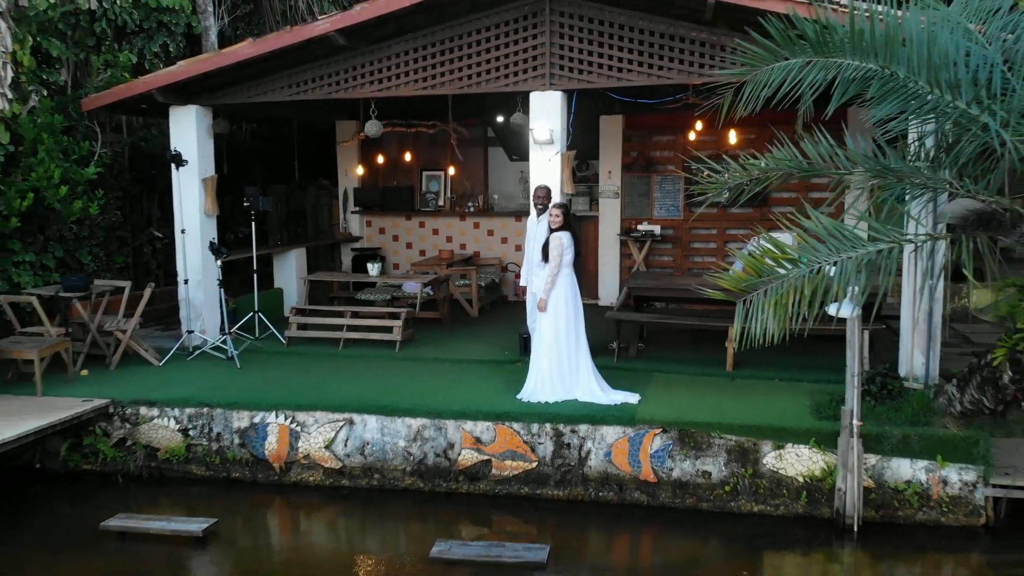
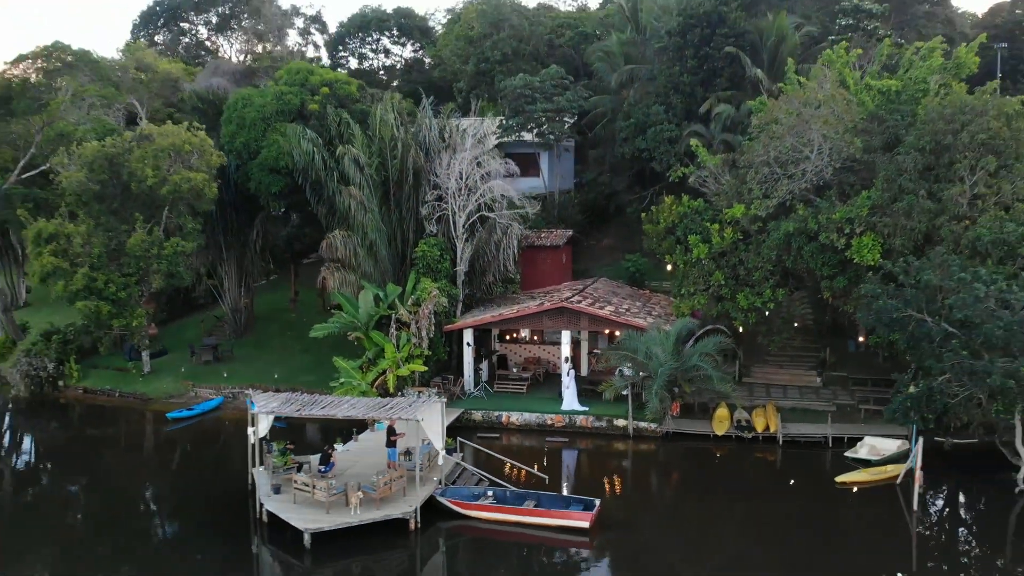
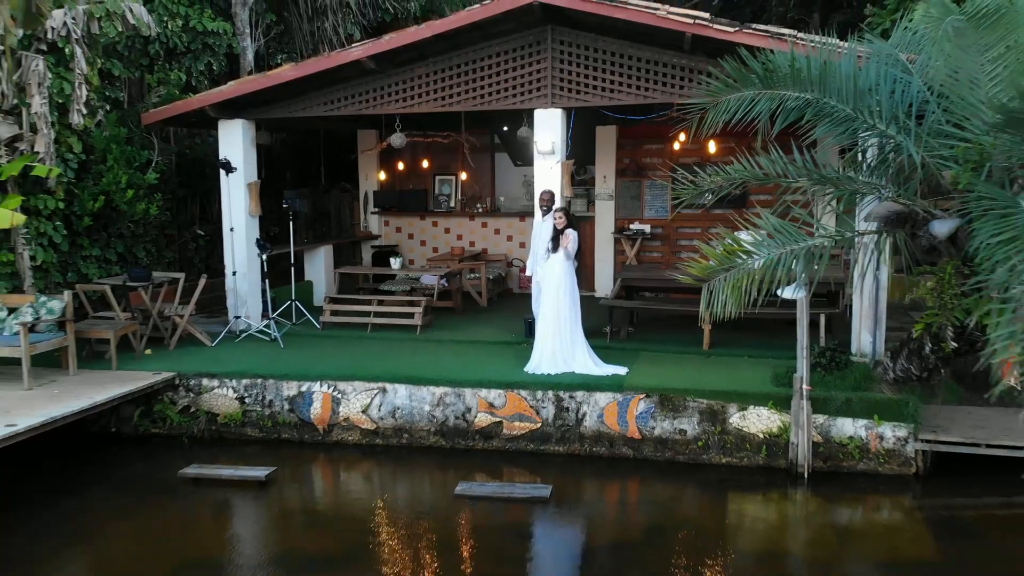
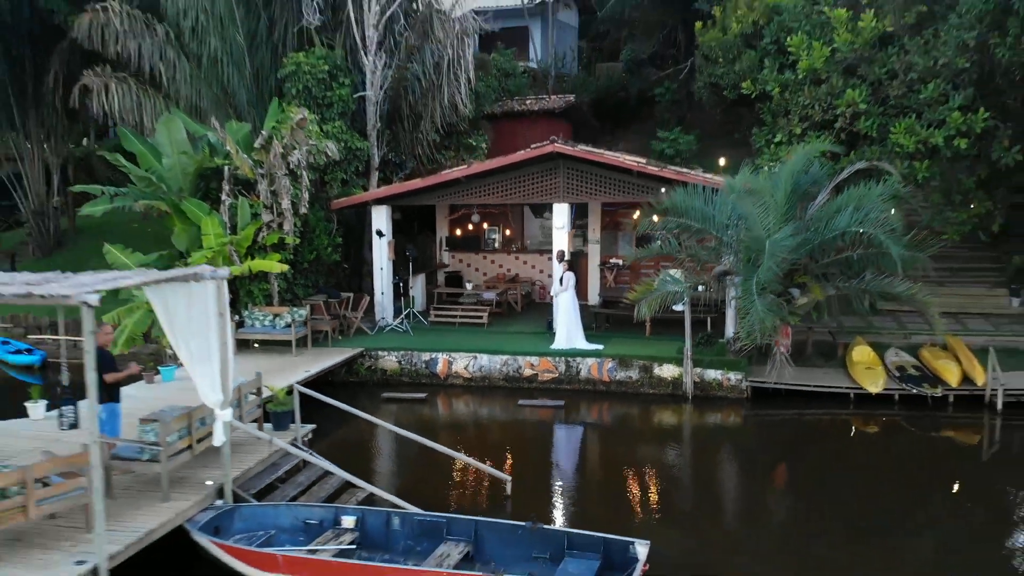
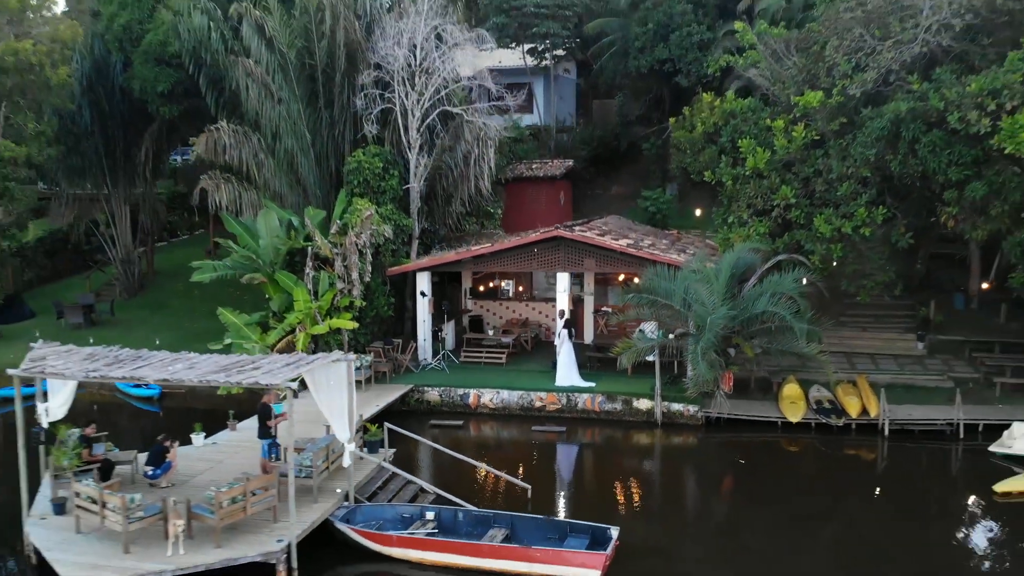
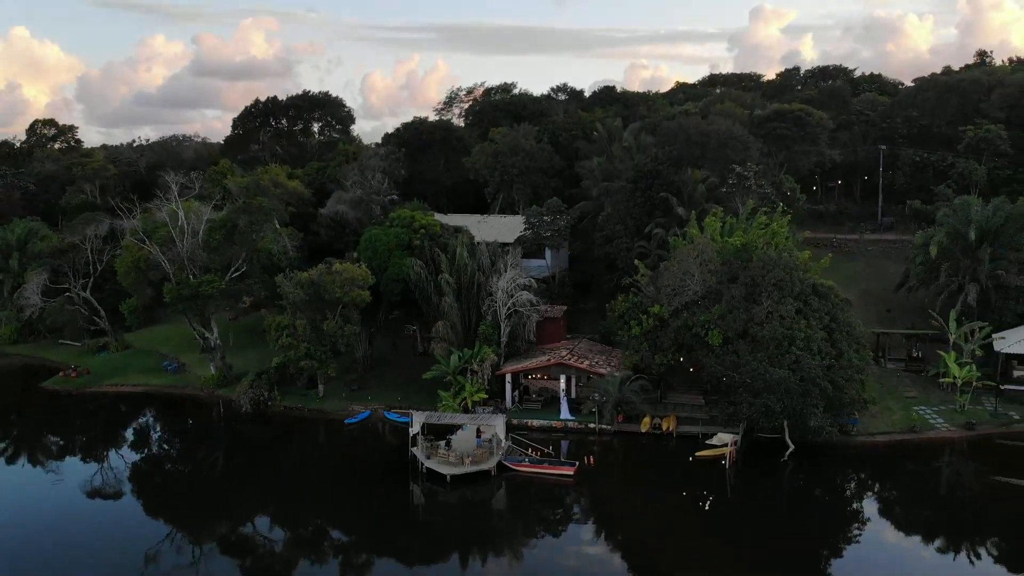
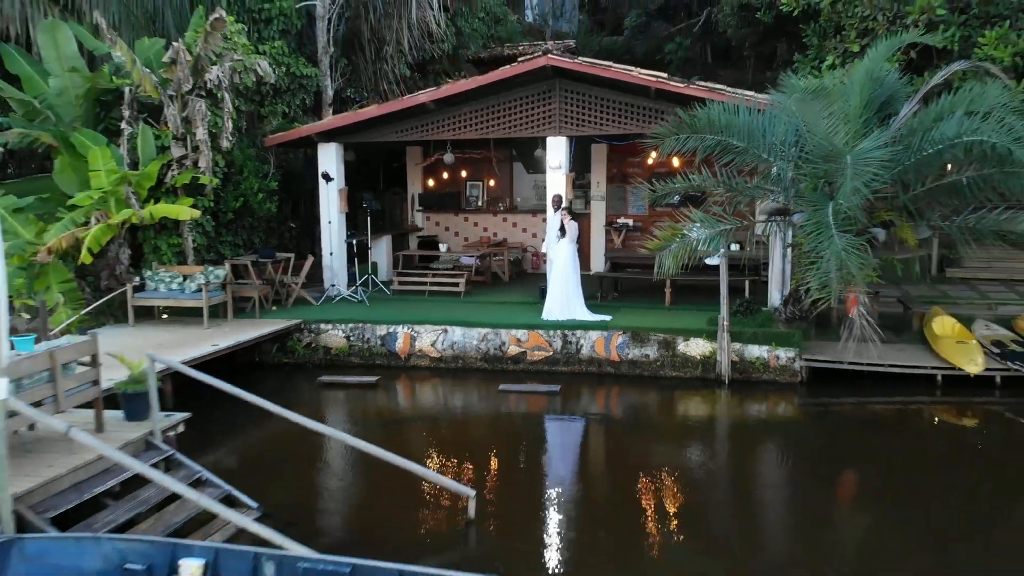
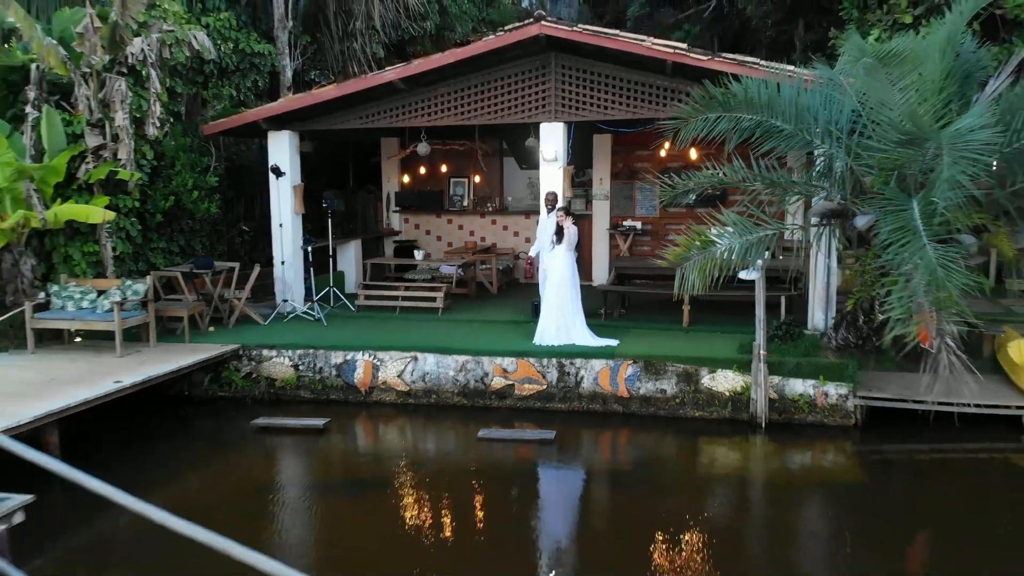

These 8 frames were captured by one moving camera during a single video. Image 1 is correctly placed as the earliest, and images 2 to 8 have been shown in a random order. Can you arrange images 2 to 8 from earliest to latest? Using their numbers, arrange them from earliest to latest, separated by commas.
3, 8, 7, 4, 5, 2, 6
